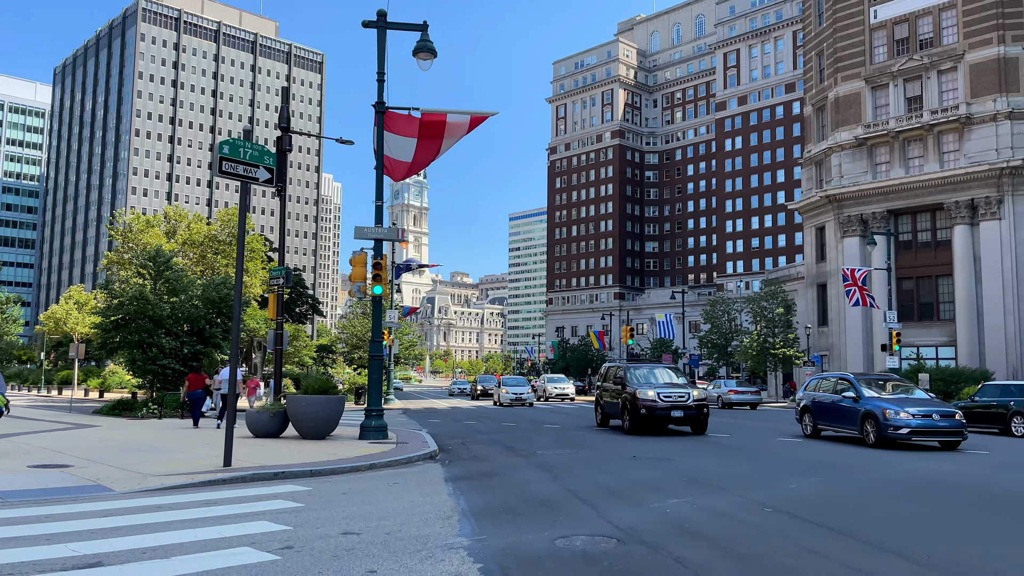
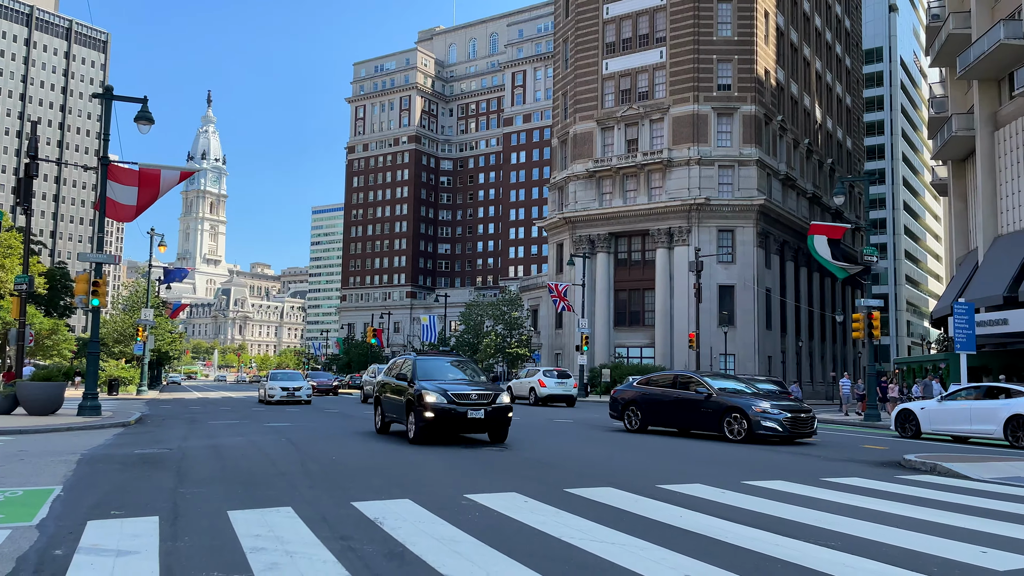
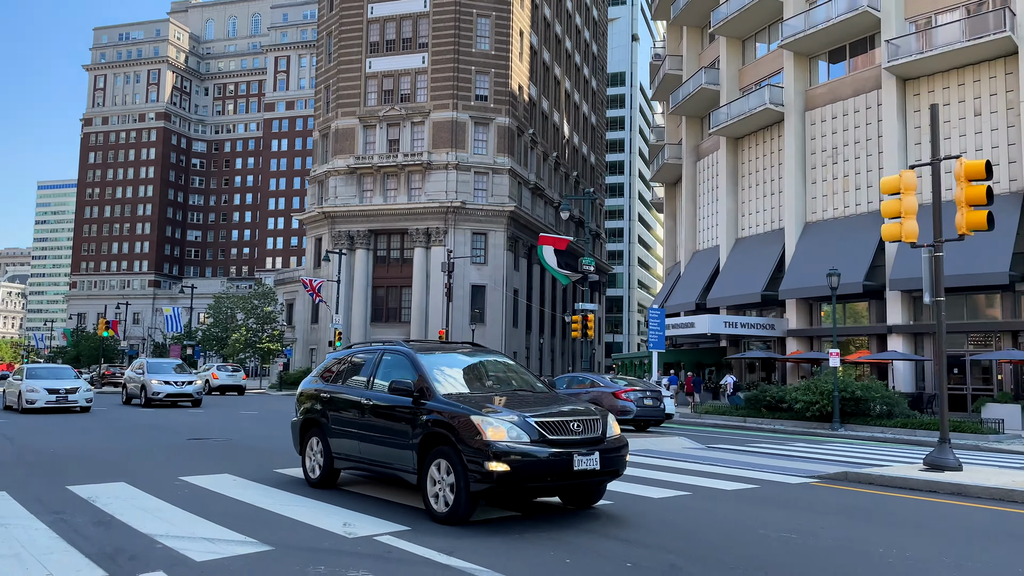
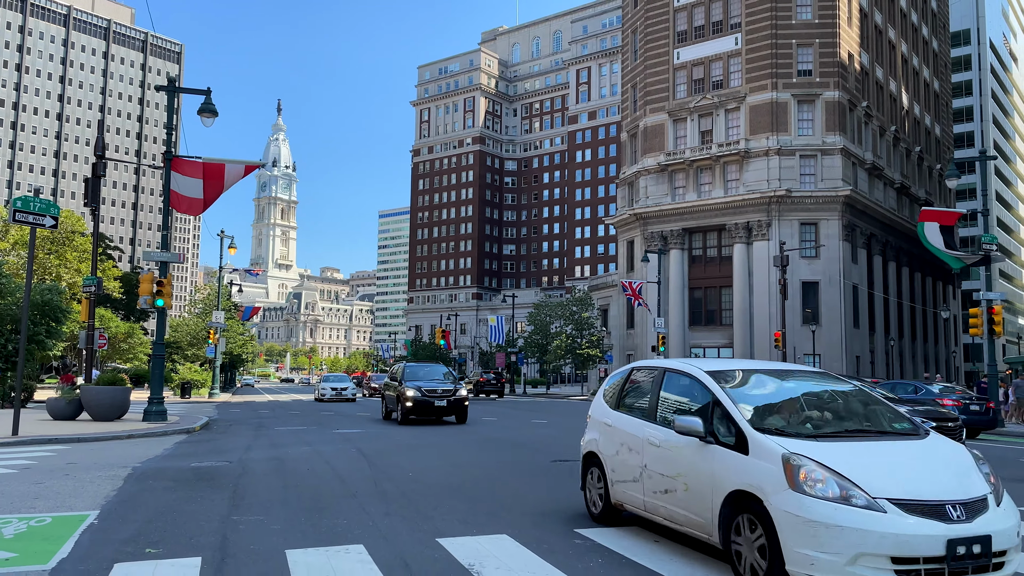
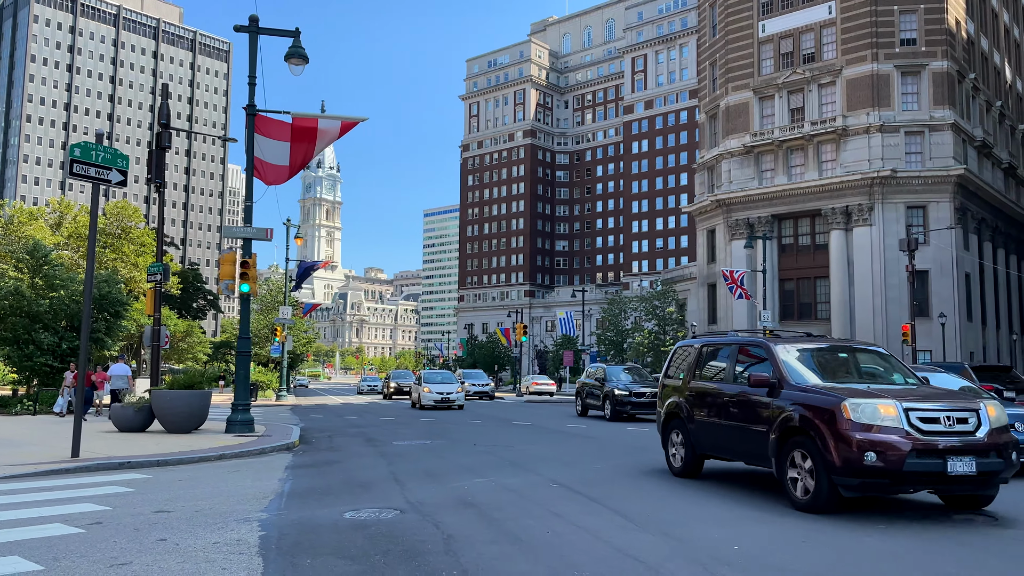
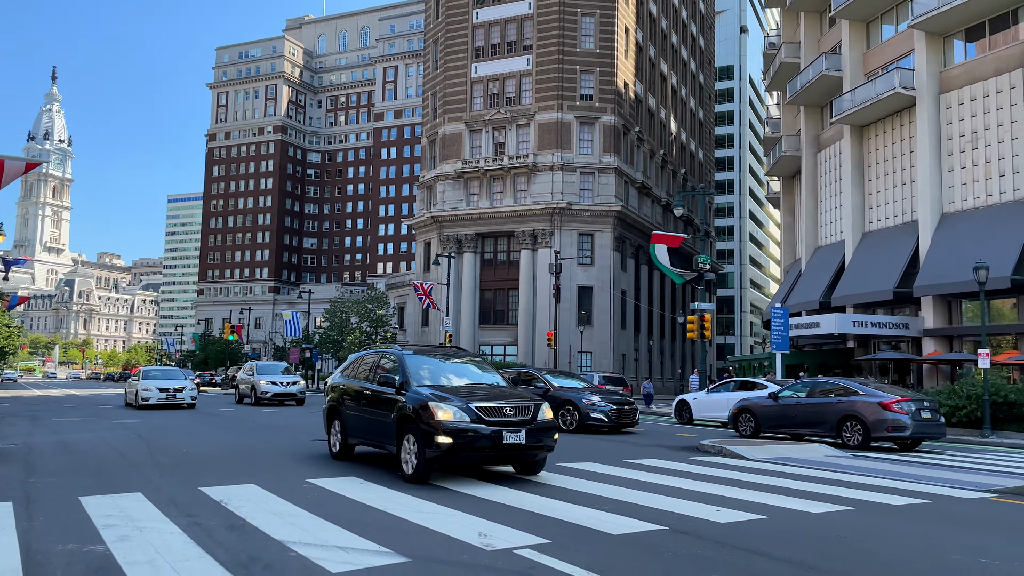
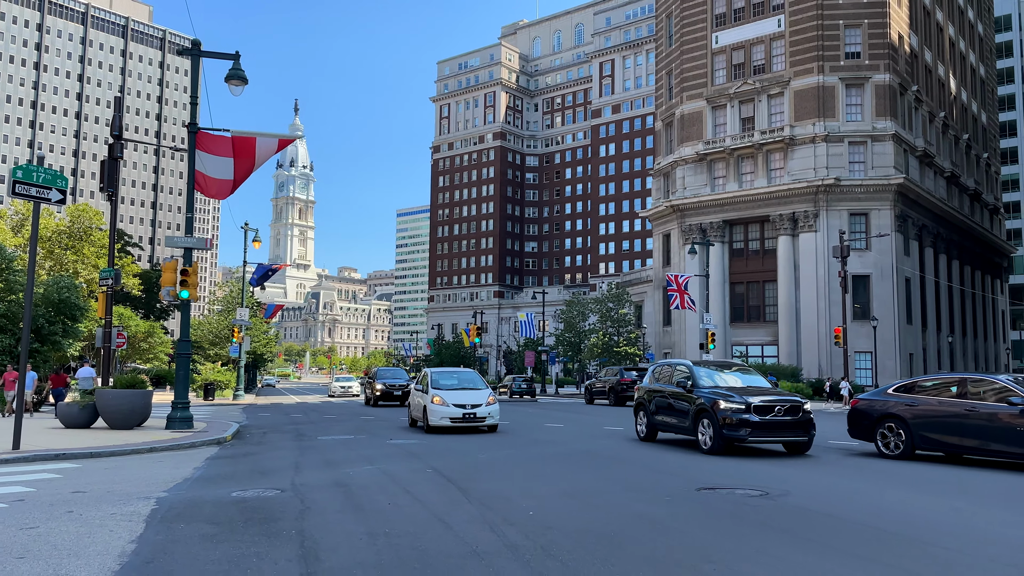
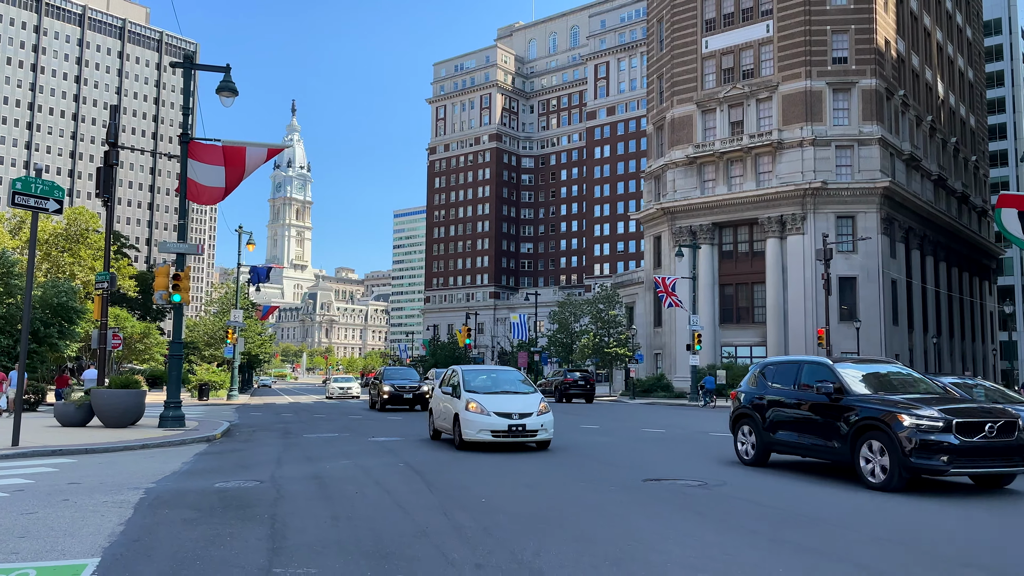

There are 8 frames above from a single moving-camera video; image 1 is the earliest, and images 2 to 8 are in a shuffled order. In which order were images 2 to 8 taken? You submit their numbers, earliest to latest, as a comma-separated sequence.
5, 7, 8, 4, 2, 6, 3
